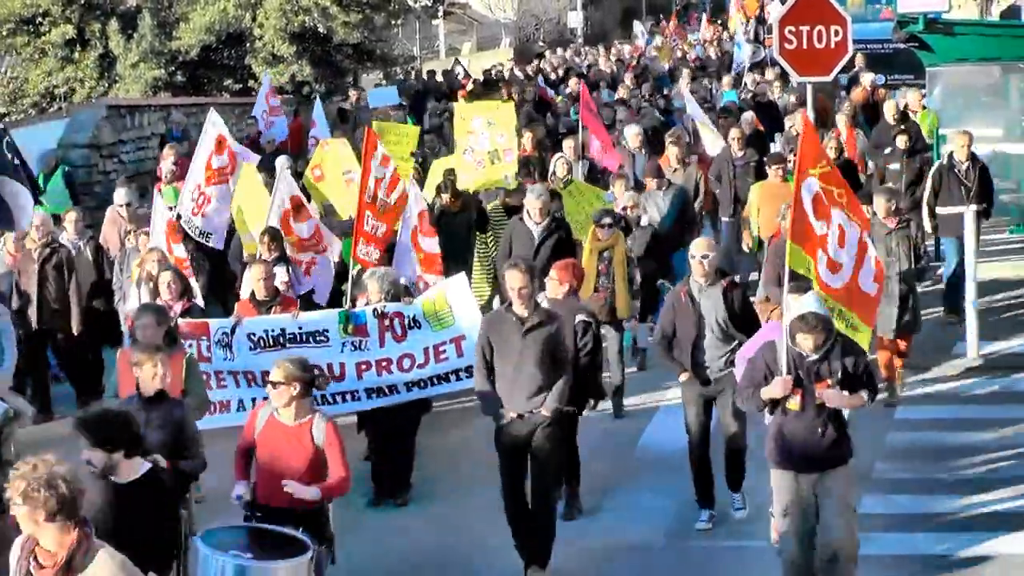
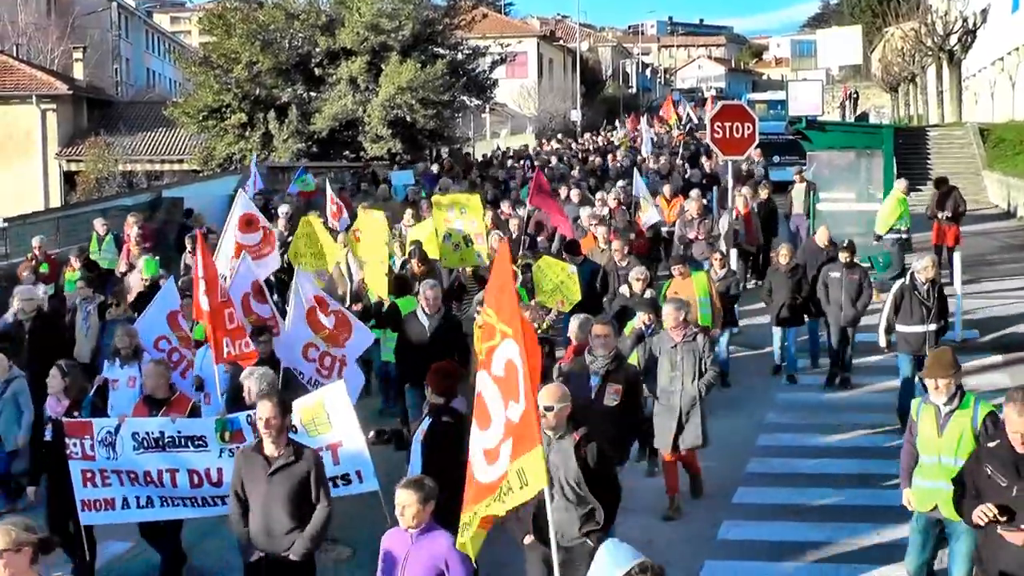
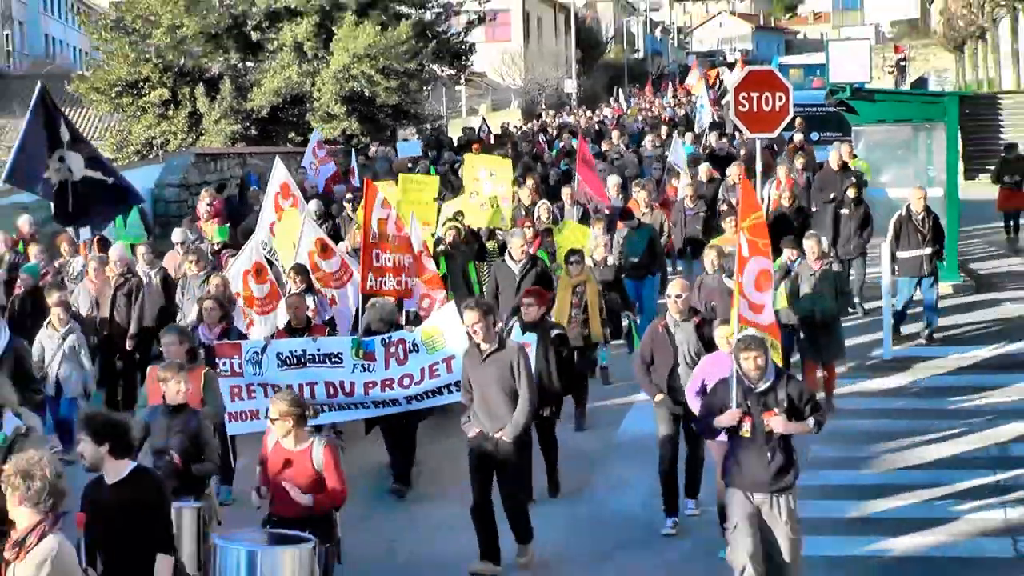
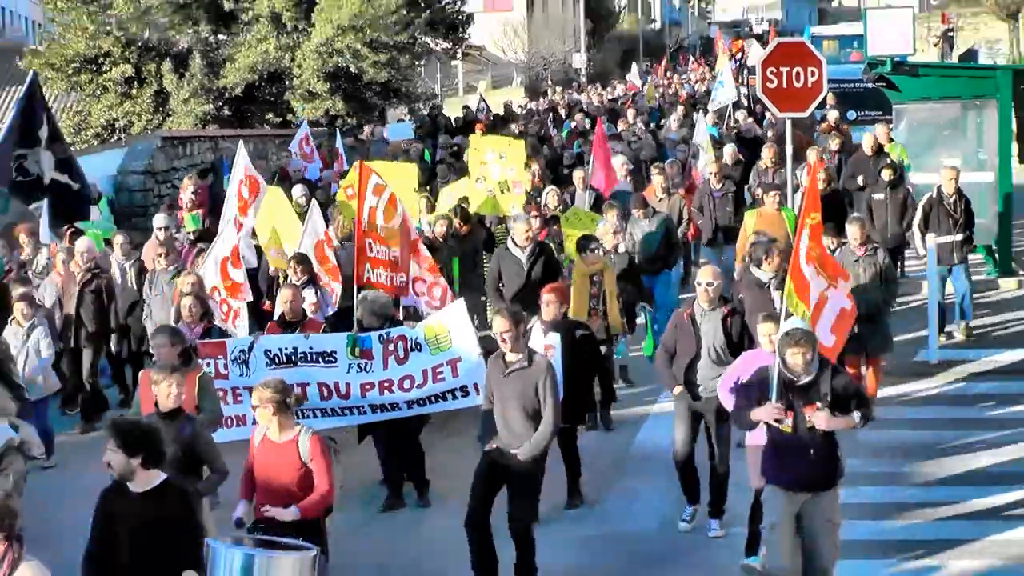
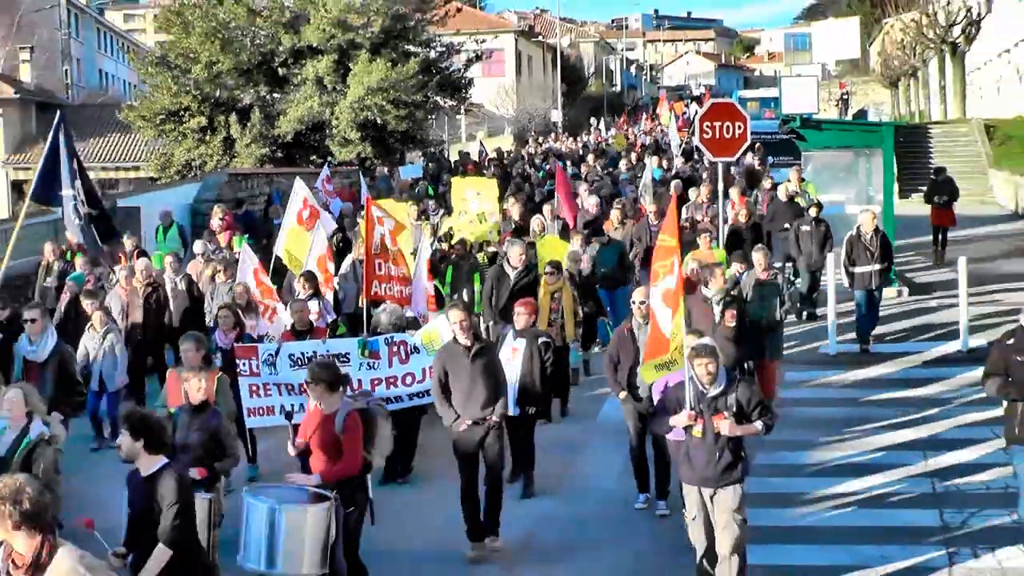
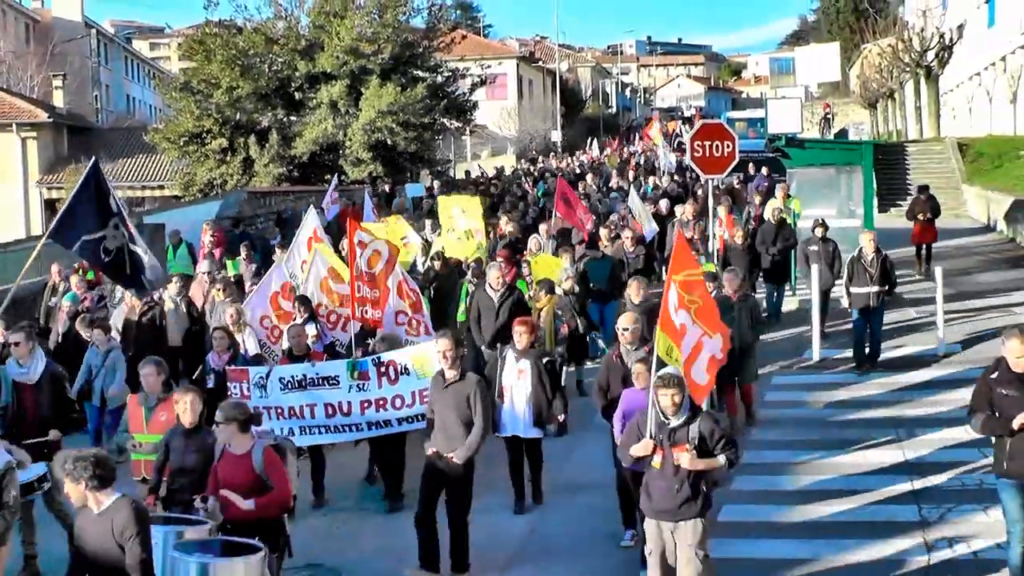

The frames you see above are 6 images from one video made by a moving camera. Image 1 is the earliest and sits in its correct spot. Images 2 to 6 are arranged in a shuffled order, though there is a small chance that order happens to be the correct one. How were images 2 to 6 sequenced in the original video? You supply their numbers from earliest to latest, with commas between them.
4, 3, 5, 6, 2
